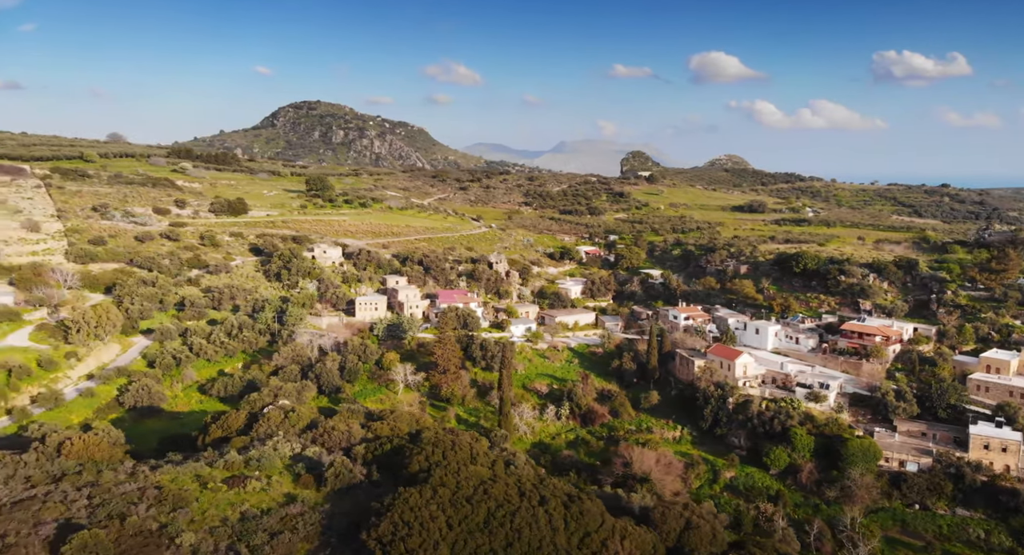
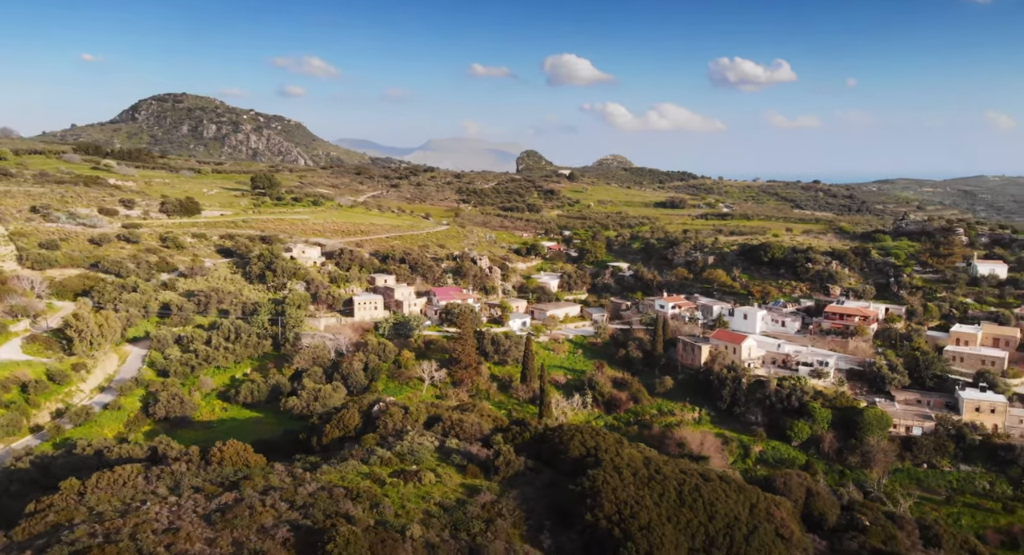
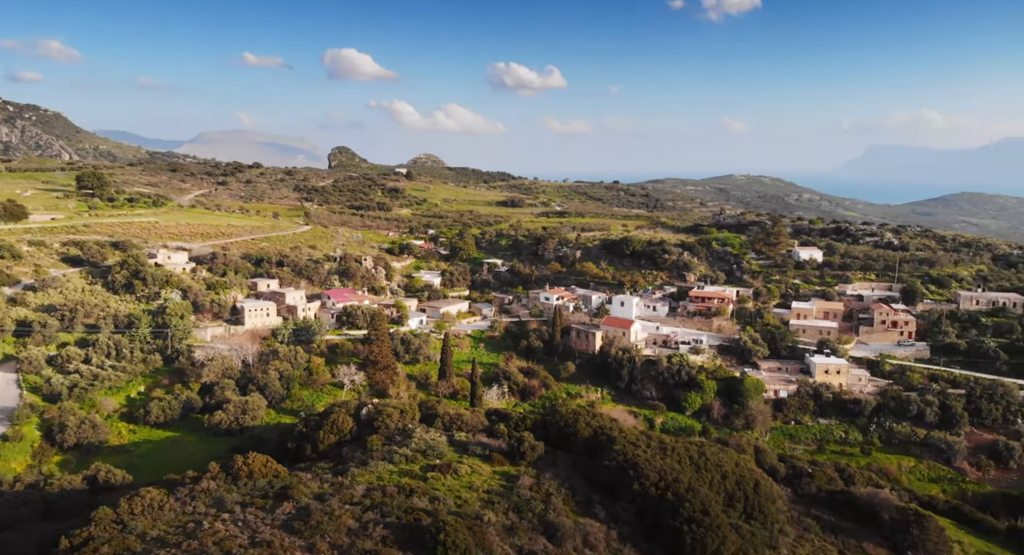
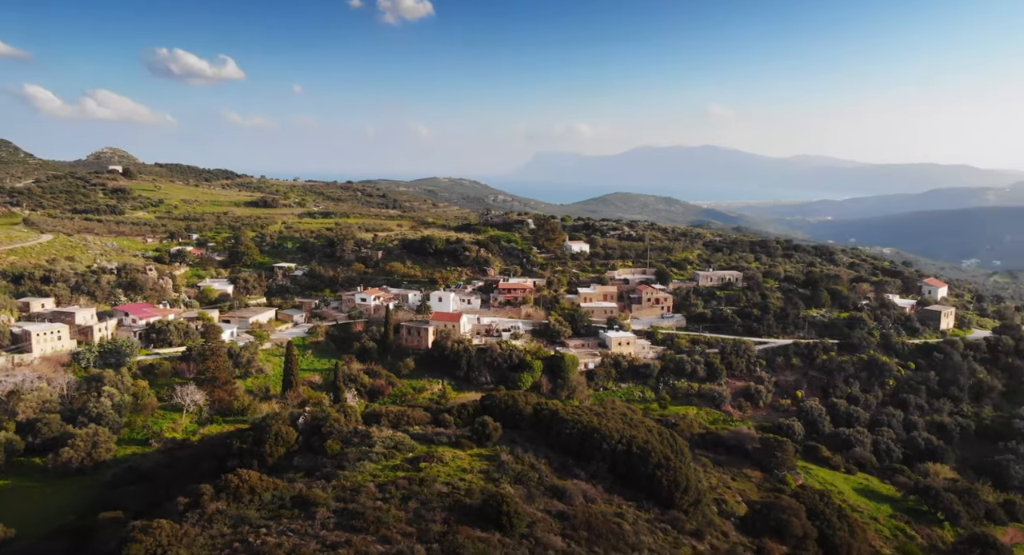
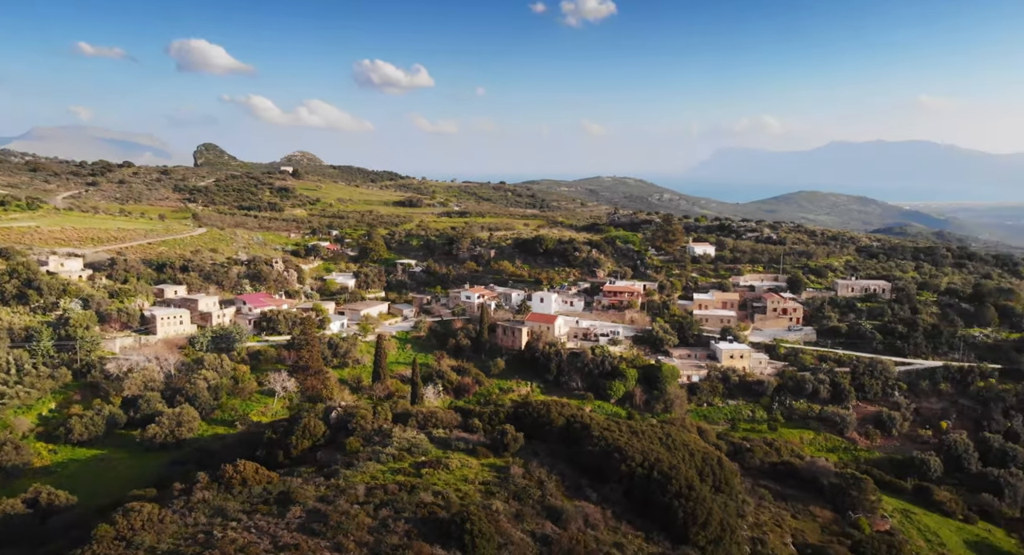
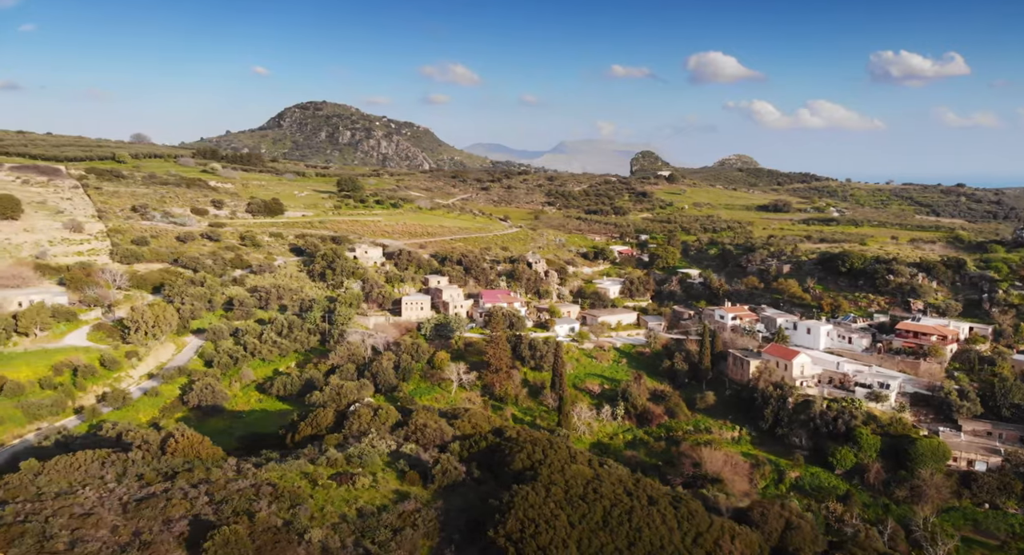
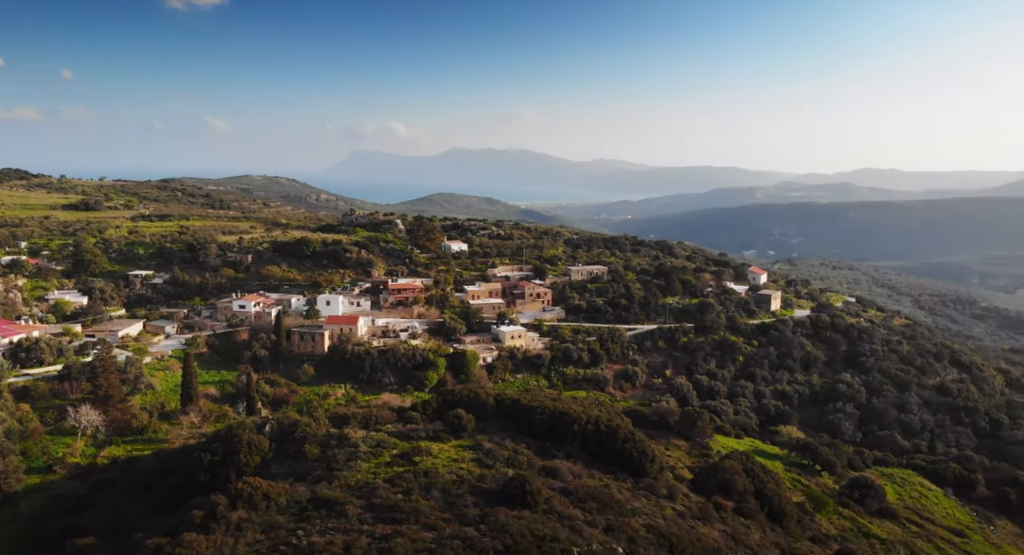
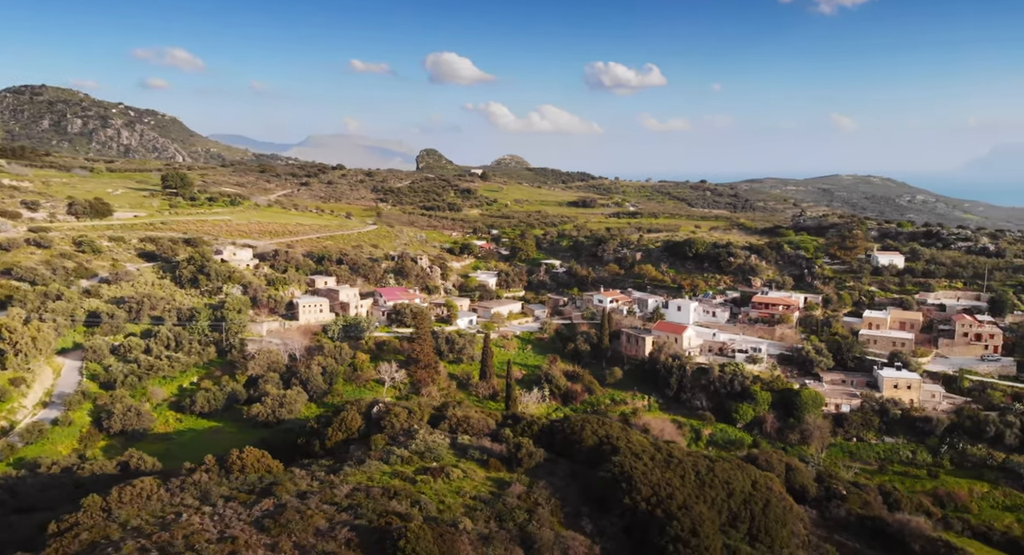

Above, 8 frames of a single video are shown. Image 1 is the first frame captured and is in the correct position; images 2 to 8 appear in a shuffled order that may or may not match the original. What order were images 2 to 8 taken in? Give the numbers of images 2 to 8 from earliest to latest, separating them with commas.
6, 2, 8, 3, 5, 4, 7
